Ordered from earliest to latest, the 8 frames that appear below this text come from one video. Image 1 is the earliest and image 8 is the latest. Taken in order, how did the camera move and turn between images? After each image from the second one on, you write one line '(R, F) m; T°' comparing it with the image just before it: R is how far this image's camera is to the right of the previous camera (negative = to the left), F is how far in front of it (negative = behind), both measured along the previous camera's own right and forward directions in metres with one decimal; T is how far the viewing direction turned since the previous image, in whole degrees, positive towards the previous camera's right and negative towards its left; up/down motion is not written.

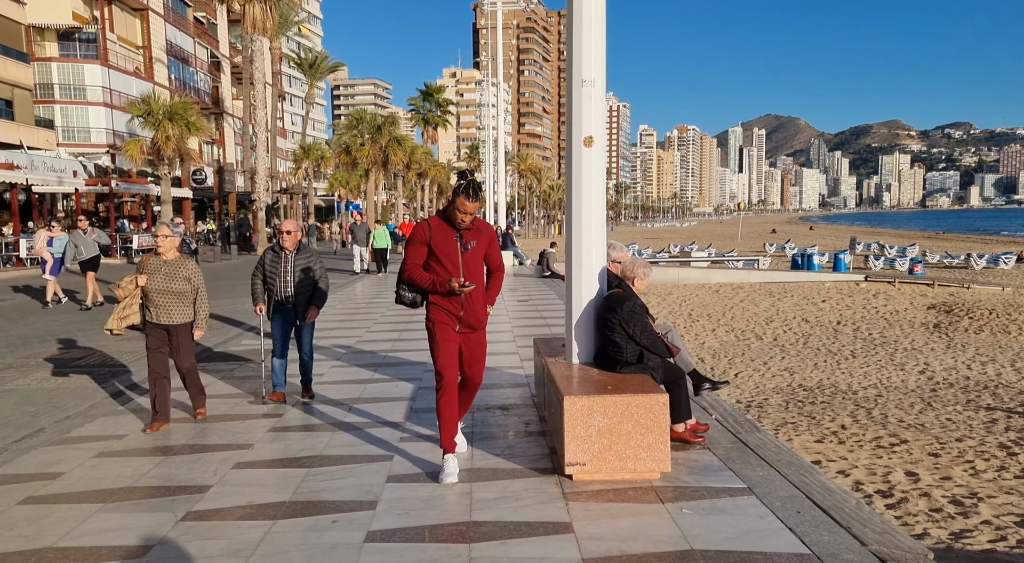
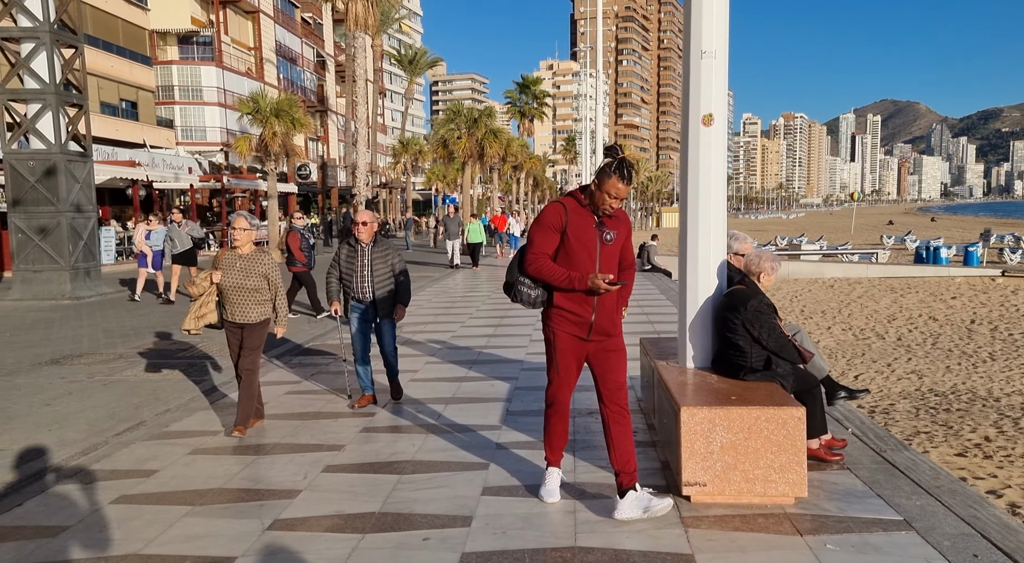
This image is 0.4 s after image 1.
(-0.1, +0.4) m; -7°
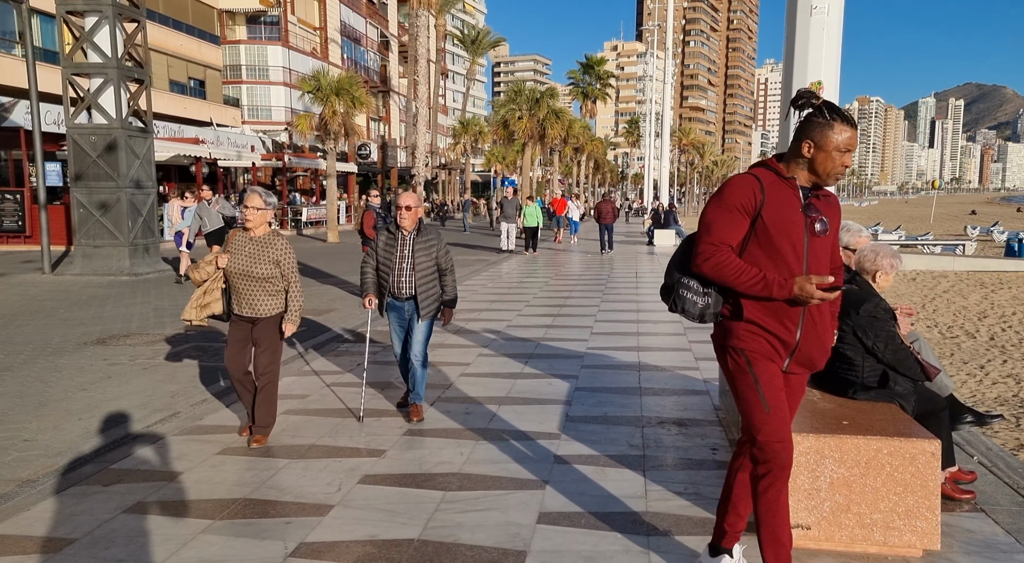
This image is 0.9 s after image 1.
(0.0, +0.6) m; -4°
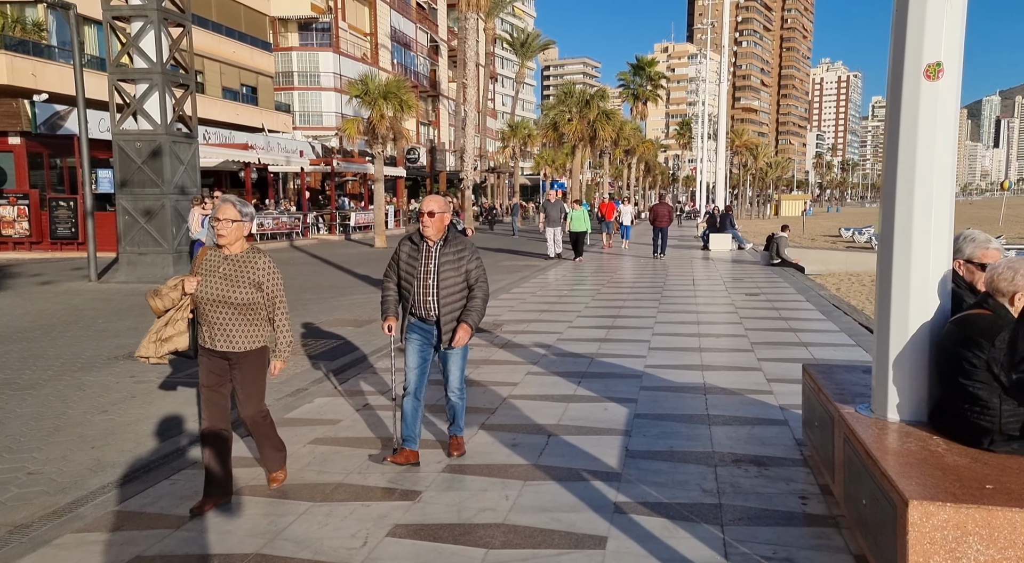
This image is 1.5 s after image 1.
(0.0, +0.6) m; -4°
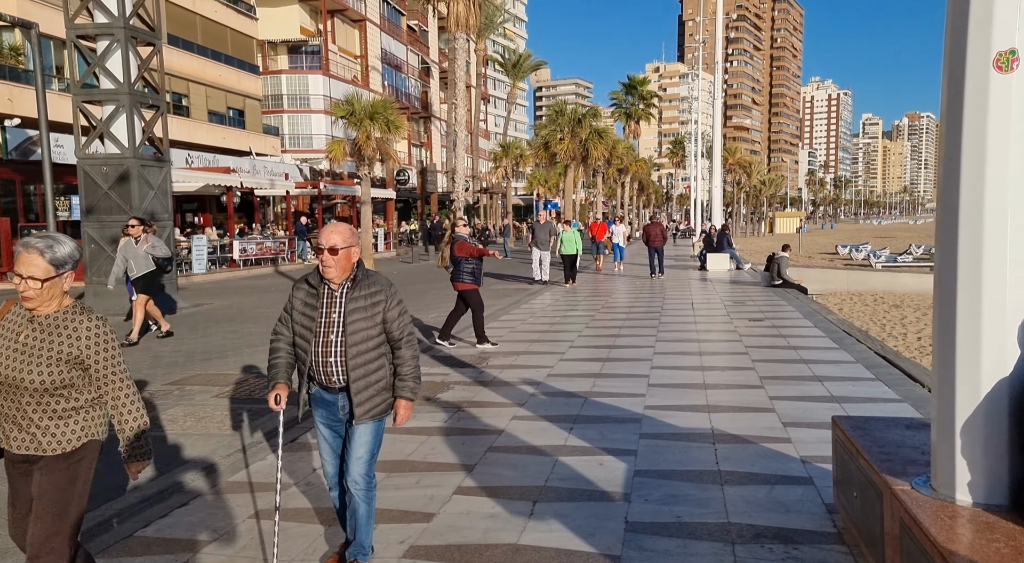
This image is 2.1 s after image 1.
(+0.1, +0.7) m; 0°
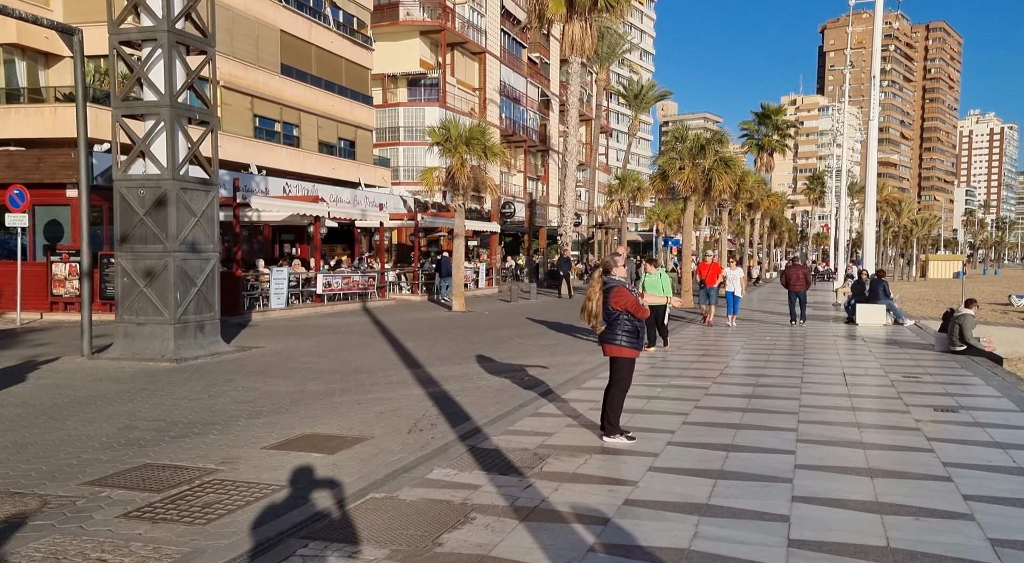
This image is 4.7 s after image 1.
(+0.4, +2.7) m; -9°
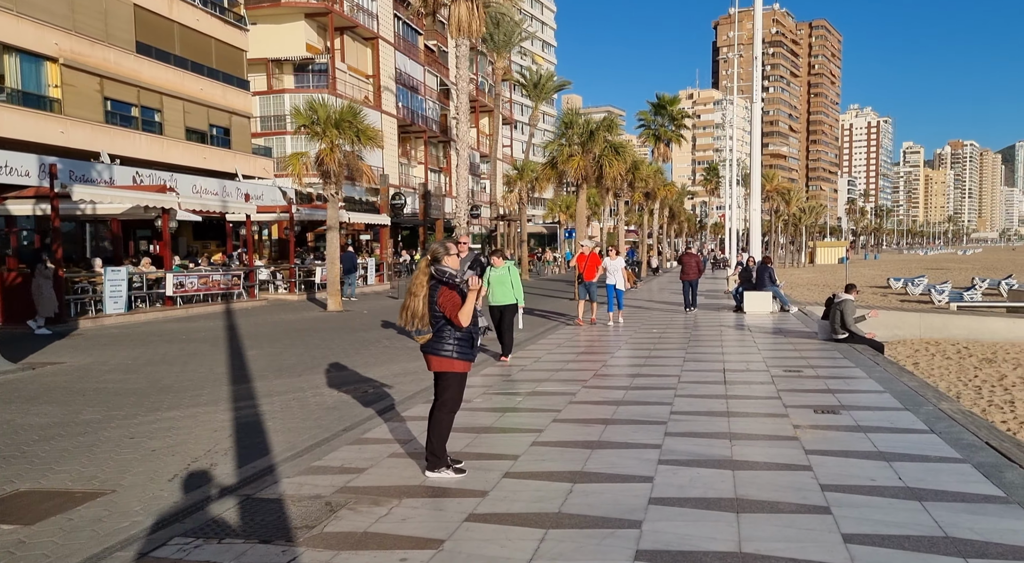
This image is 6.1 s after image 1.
(+0.8, +1.4) m; +7°
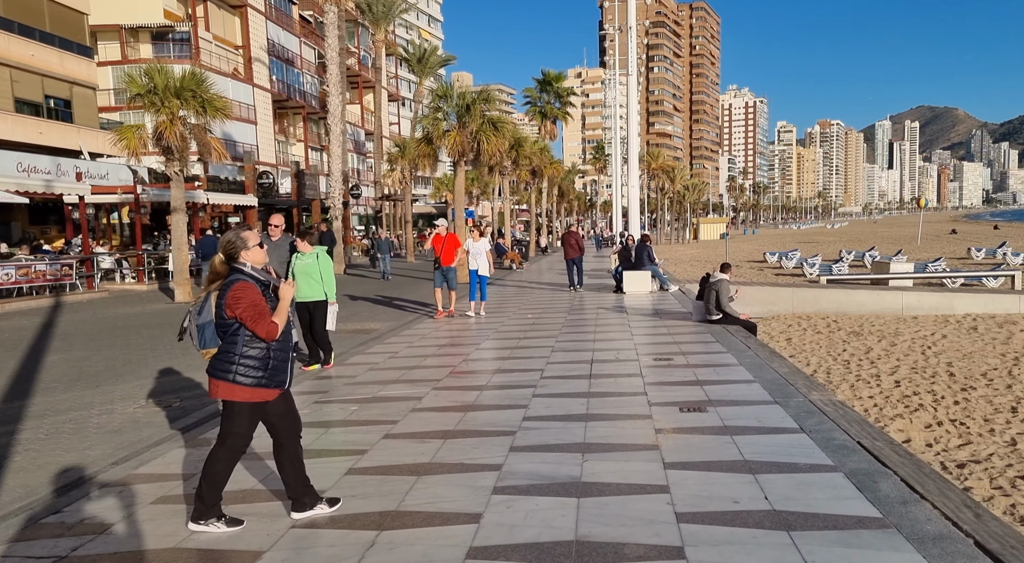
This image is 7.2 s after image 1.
(+0.6, +1.1) m; +8°
